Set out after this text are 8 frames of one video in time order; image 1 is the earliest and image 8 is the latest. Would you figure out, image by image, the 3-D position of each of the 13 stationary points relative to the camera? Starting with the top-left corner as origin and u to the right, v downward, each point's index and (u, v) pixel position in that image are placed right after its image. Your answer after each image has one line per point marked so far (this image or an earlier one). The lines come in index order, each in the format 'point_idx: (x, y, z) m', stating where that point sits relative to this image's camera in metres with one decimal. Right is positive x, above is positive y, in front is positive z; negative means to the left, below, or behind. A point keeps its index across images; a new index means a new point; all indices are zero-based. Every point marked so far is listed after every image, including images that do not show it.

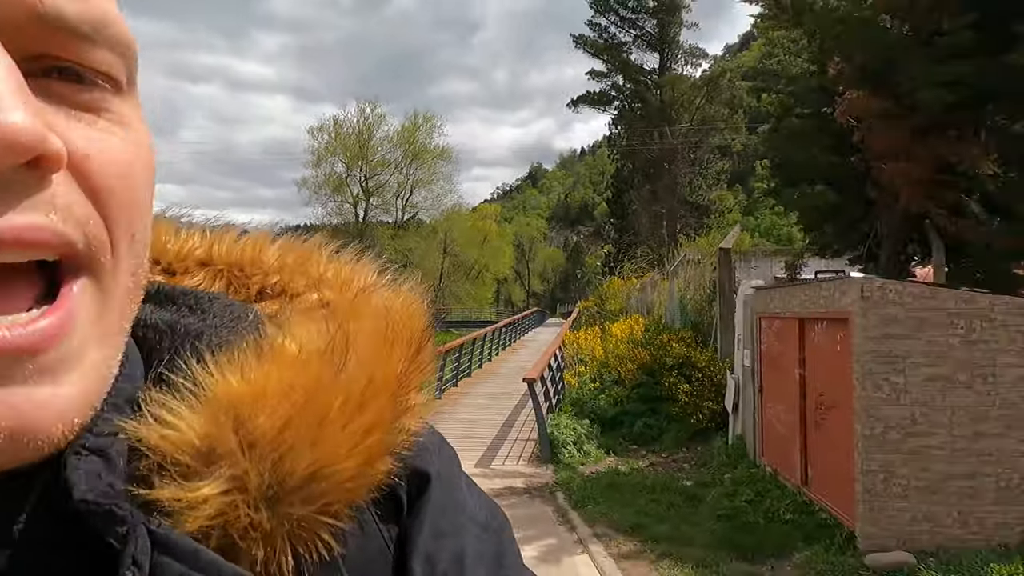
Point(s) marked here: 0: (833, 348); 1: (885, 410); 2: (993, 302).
0: (+2.7, -0.5, +5.5) m
1: (+2.7, -0.9, +4.8) m
2: (+3.5, -0.1, +4.8) m
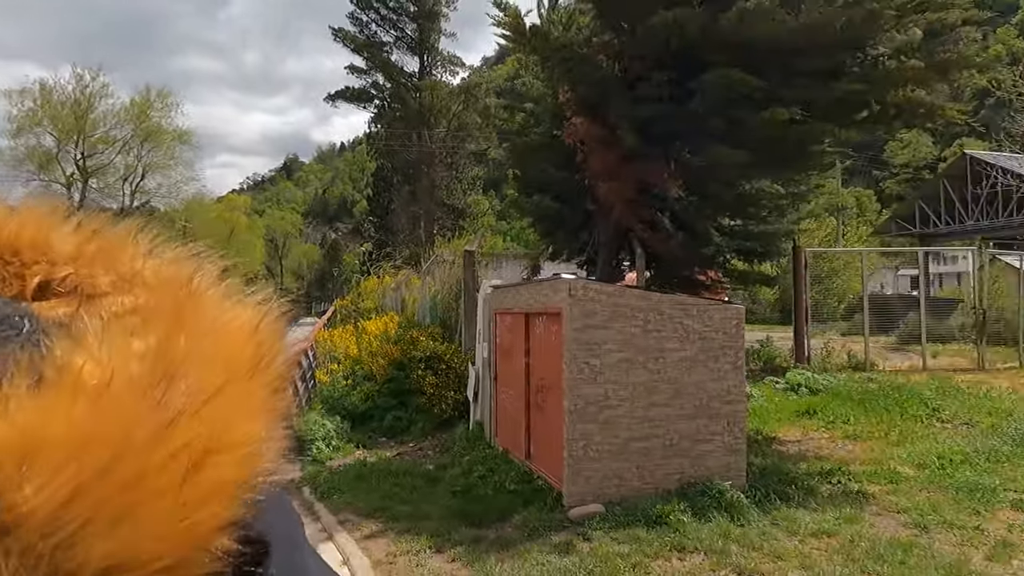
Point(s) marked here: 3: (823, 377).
0: (+0.4, -0.5, +6.5) m
1: (+0.6, -0.9, +5.8) m
2: (+1.4, -0.1, +6.1) m
3: (+5.3, -1.5, +11.4) m
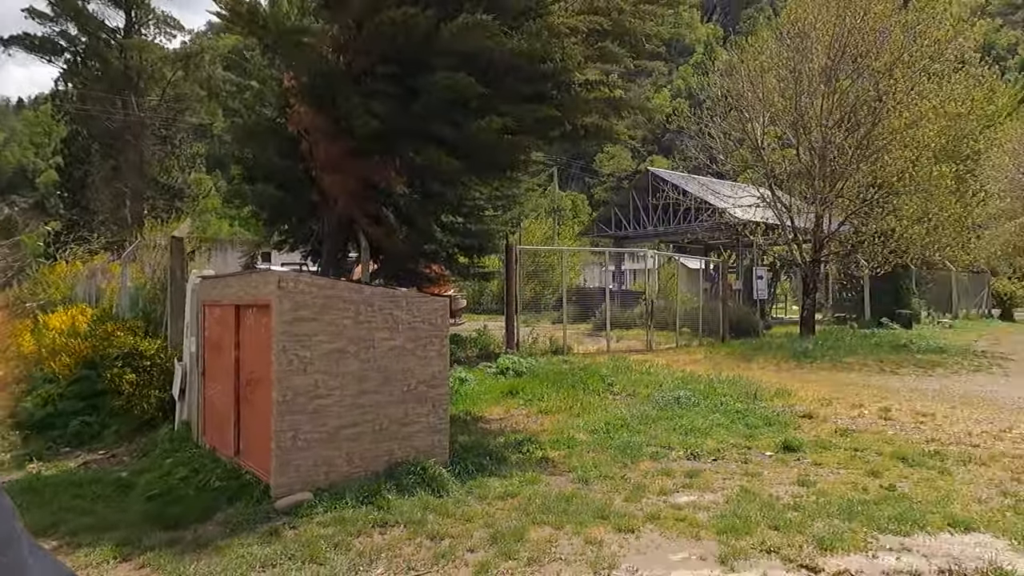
0: (-2.4, -0.4, +6.4) m
1: (-1.9, -0.8, +5.9) m
2: (-1.3, 0.0, +6.4) m
3: (+0.3, -1.4, +12.8) m
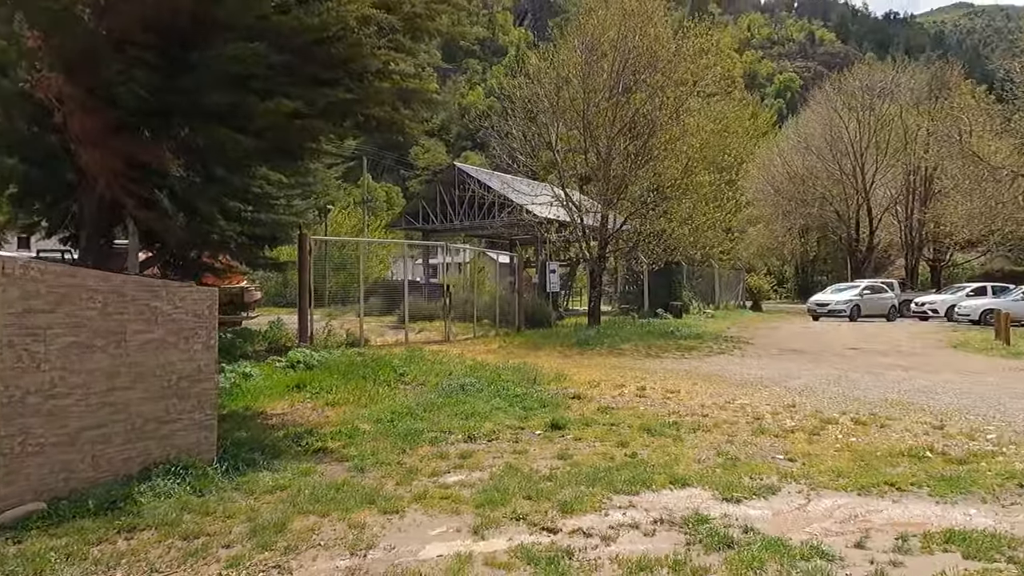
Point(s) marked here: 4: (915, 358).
0: (-4.5, -0.3, +5.6) m
1: (-3.9, -0.7, +5.3) m
2: (-3.5, +0.1, +5.9) m
3: (-3.7, -1.2, +12.6) m
4: (+8.9, -1.6, +14.6) m
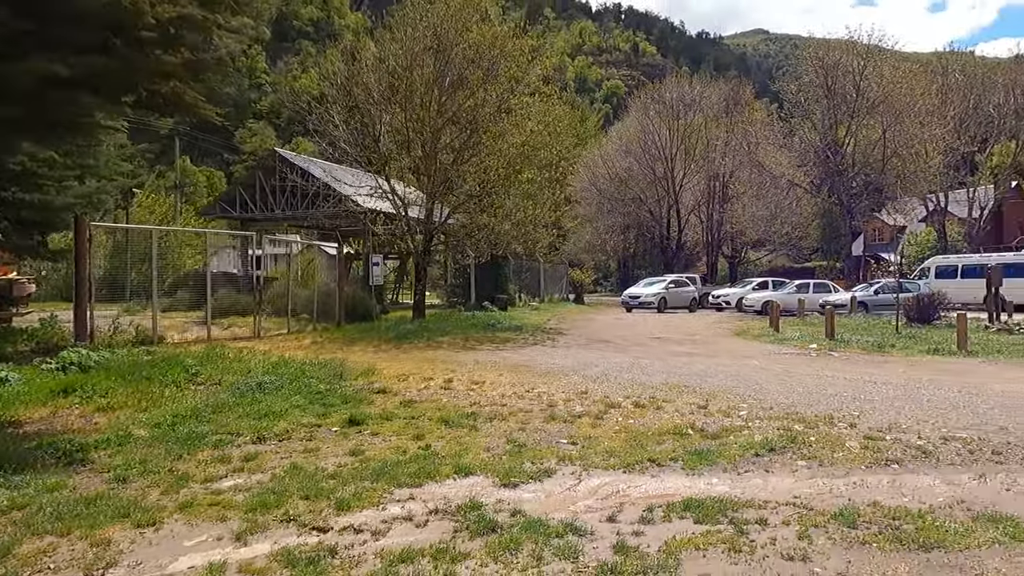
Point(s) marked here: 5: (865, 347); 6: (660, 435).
0: (-6.2, -0.3, +4.3) m
1: (-5.5, -0.7, +4.1) m
2: (-5.3, +0.1, +4.9) m
3: (-7.0, -1.1, +11.3) m
4: (+4.7, -1.4, +16.3) m
5: (+8.0, -1.4, +15.1) m
6: (+1.7, -1.7, +7.4) m
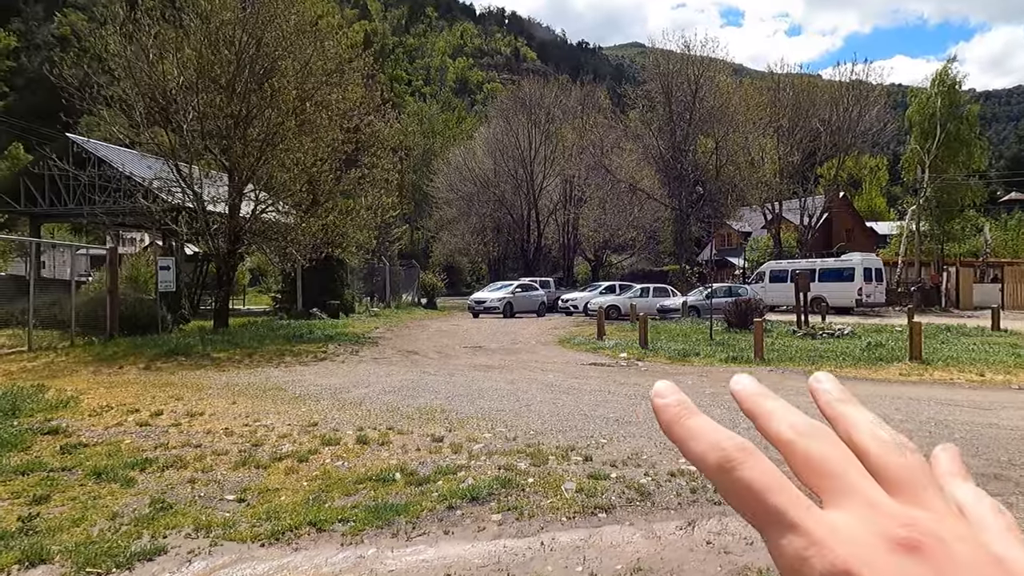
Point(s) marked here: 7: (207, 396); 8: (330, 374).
0: (-8.7, -0.4, +1.7) m
1: (-8.0, -0.8, +1.7) m
2: (-7.8, 0.0, +2.4) m
3: (-10.7, -1.3, +8.4) m
4: (0.0, -1.6, +15.4) m
5: (+3.5, -1.5, +14.8) m
6: (-1.4, -1.8, +6.1) m
7: (-4.4, -1.5, +9.4) m
8: (-3.3, -1.5, +11.9) m
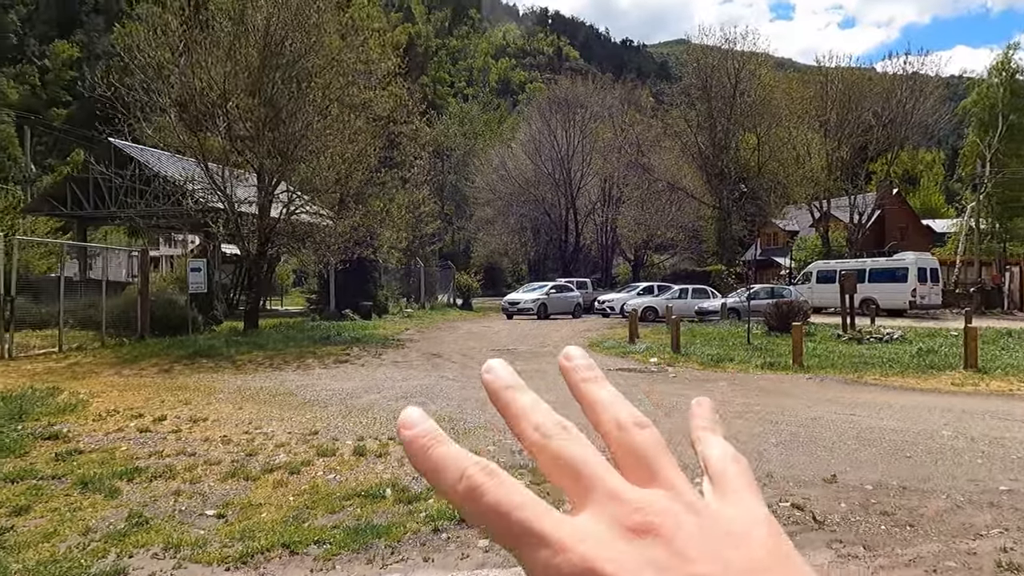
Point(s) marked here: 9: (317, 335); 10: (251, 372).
0: (-9.0, -0.4, +1.9) m
1: (-8.3, -0.9, +1.8) m
2: (-8.1, -0.1, +2.5) m
3: (-10.5, -1.3, +8.7) m
4: (+0.6, -1.6, +14.9) m
5: (+4.1, -1.6, +14.1) m
6: (-1.5, -1.8, +5.8) m
7: (-4.2, -1.6, +9.3) m
8: (-2.9, -1.6, +11.7) m
9: (-5.4, -1.3, +18.6) m
10: (-4.7, -1.5, +11.8) m
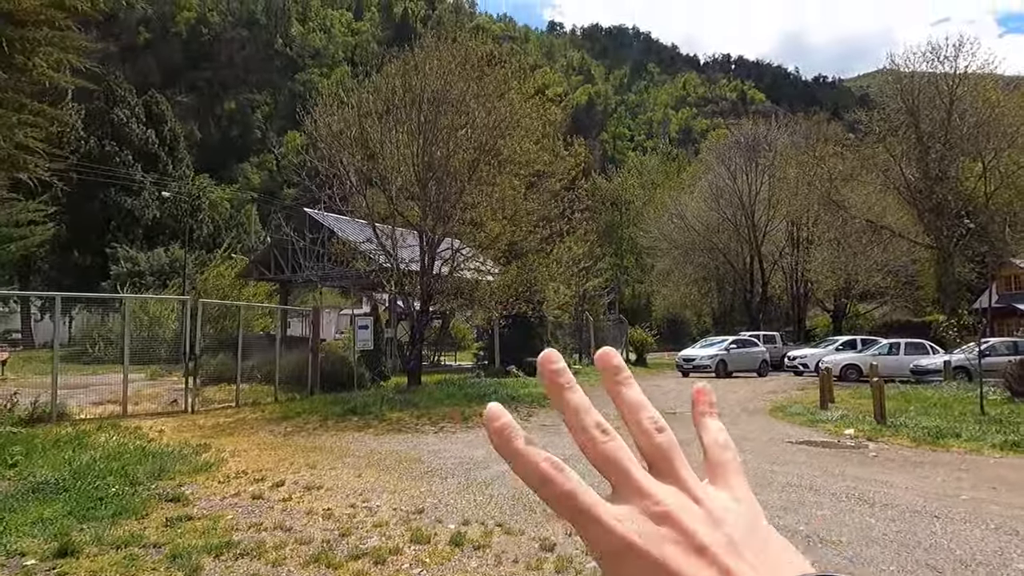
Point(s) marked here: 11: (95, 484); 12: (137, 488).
0: (-9.0, -0.8, +3.2) m
1: (-8.3, -1.2, +2.9) m
2: (-7.9, -0.5, +3.6) m
3: (-8.6, -2.3, +10.1) m
4: (+3.8, -2.7, +13.0) m
5: (+6.9, -2.5, +11.3) m
6: (-0.7, -2.3, +4.8) m
7: (-2.3, -2.4, +8.9) m
8: (-0.5, -2.5, +10.9) m
9: (-1.0, -2.9, +18.2) m
10: (-2.1, -2.5, +11.5) m
11: (-4.9, -2.4, +7.9) m
12: (-4.5, -2.4, +7.9) m
